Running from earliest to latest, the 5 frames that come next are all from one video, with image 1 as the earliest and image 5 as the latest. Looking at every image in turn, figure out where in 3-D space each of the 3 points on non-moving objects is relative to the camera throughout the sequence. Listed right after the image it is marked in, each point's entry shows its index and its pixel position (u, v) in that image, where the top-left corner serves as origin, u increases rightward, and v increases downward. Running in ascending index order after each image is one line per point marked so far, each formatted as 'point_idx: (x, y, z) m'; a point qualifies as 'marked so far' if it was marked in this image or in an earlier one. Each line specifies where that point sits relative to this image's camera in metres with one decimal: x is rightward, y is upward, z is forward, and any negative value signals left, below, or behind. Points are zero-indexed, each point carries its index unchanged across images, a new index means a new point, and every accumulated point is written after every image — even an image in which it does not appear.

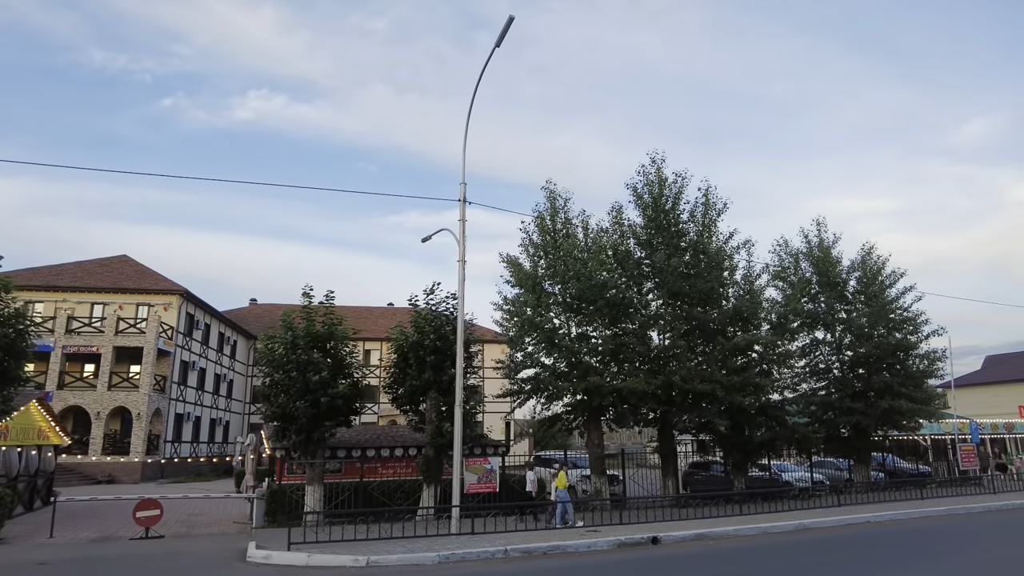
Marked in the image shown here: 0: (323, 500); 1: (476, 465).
0: (-5.2, -5.8, +17.8) m
1: (-0.9, -5.1, +18.3) m
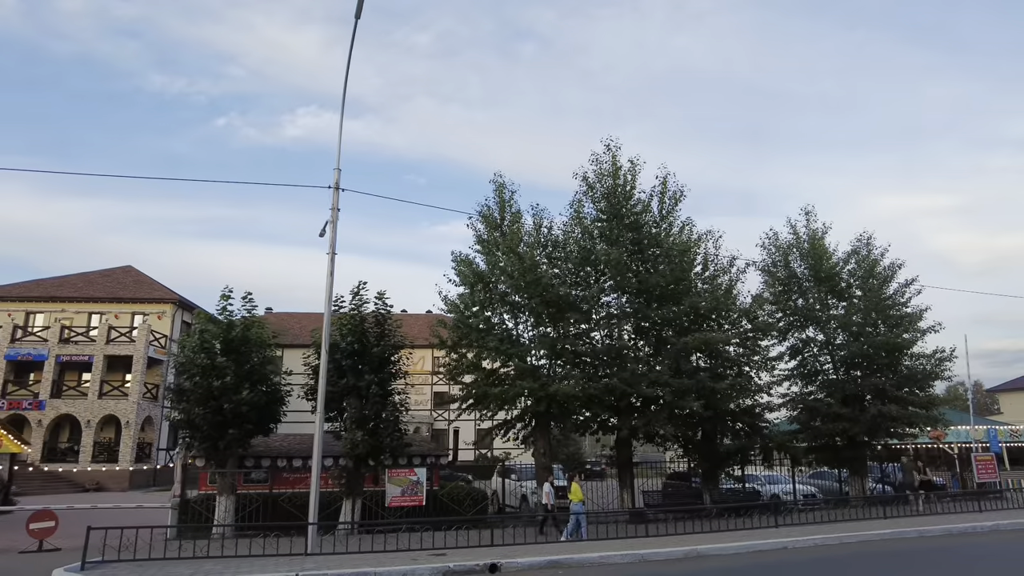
0: (-7.3, -5.8, +16.8) m
1: (-3.0, -5.0, +17.0) m
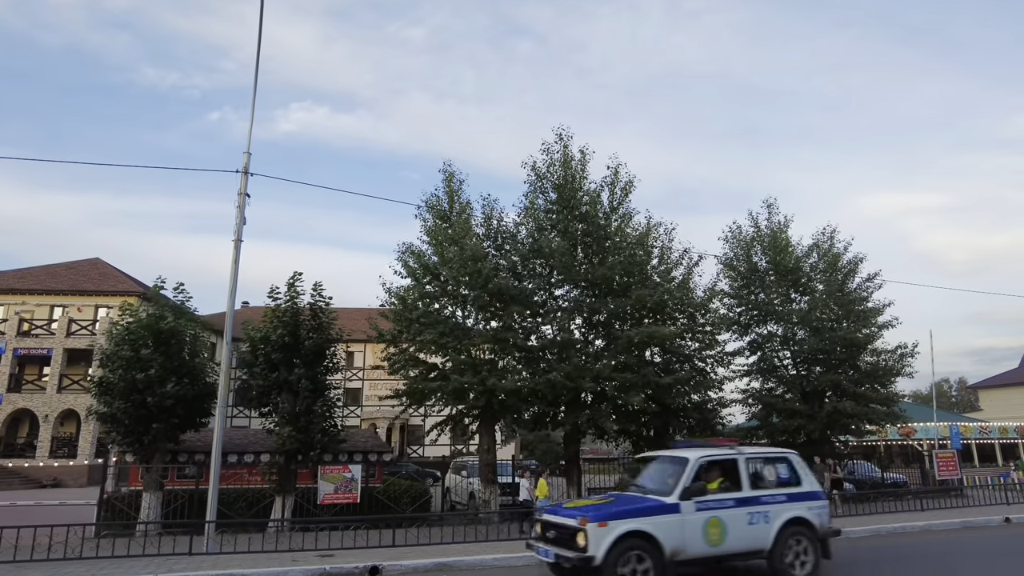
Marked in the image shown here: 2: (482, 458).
0: (-8.9, -5.6, +16.2) m
1: (-4.6, -4.8, +16.5) m
2: (-0.9, -5.1, +19.5) m
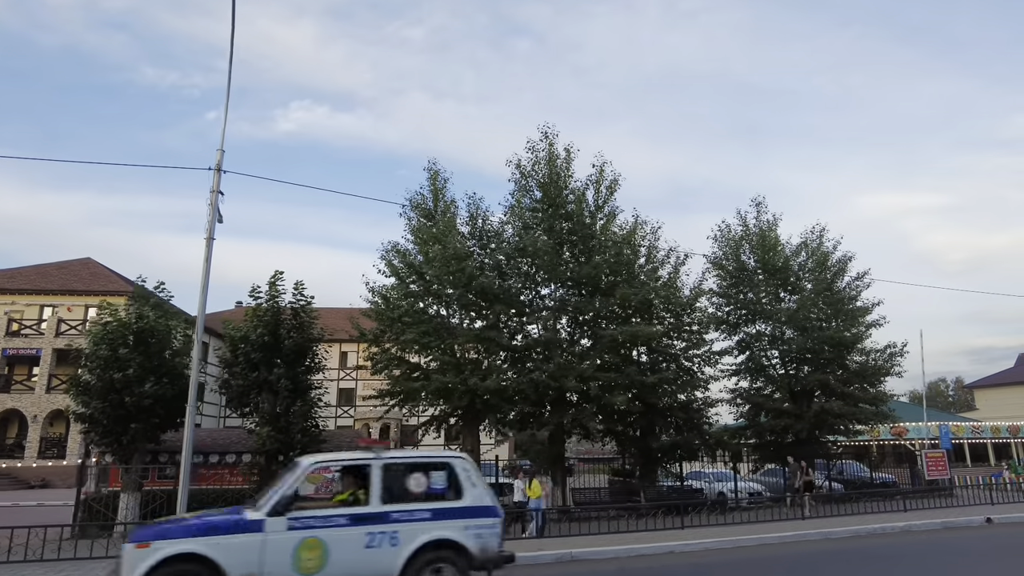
0: (-9.4, -5.6, +16.1) m
1: (-5.1, -4.7, +16.4) m
2: (-1.4, -5.1, +19.3) m
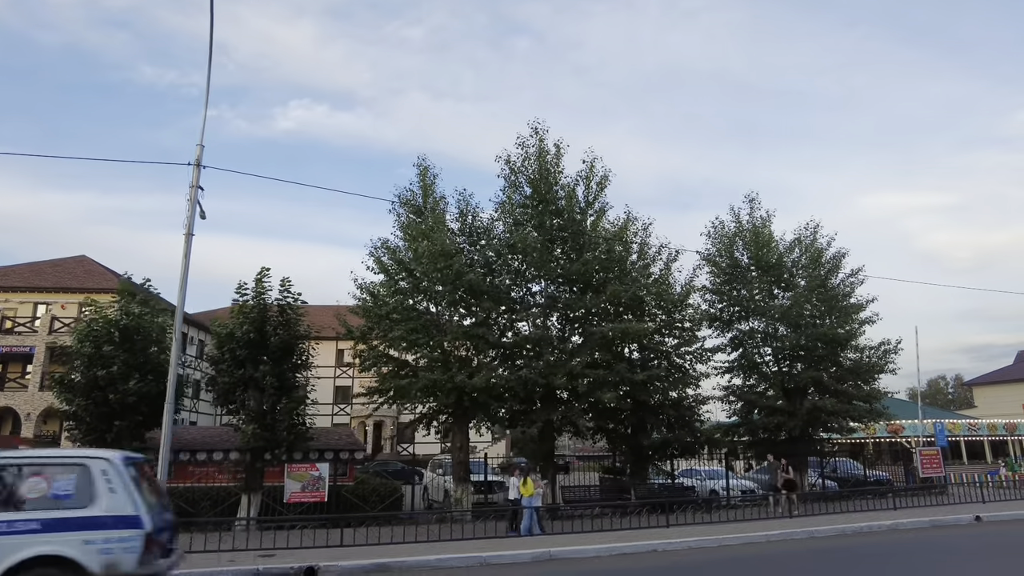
0: (-9.7, -5.5, +16.0) m
1: (-5.4, -4.7, +16.3) m
2: (-1.7, -5.0, +19.2) m
